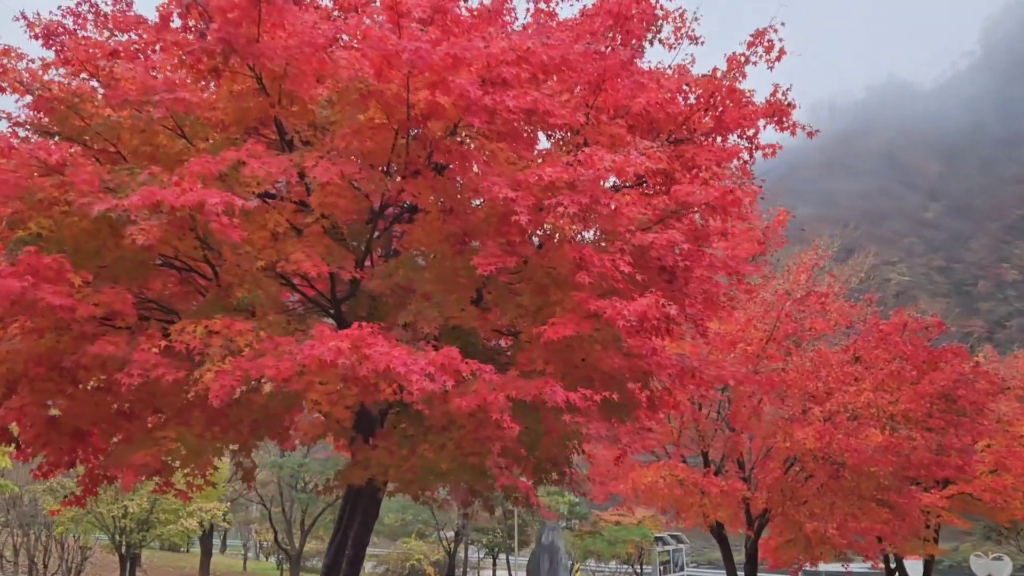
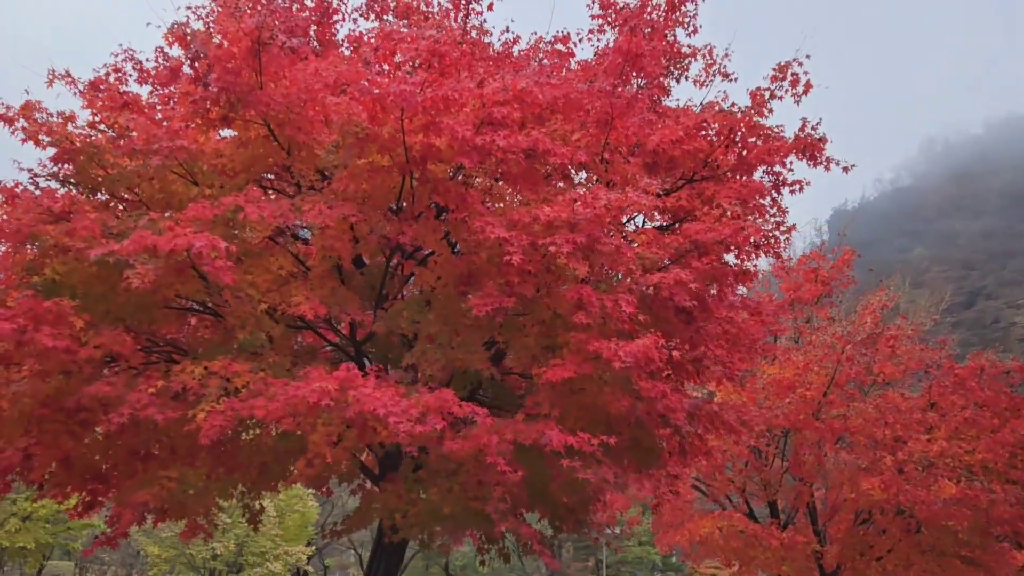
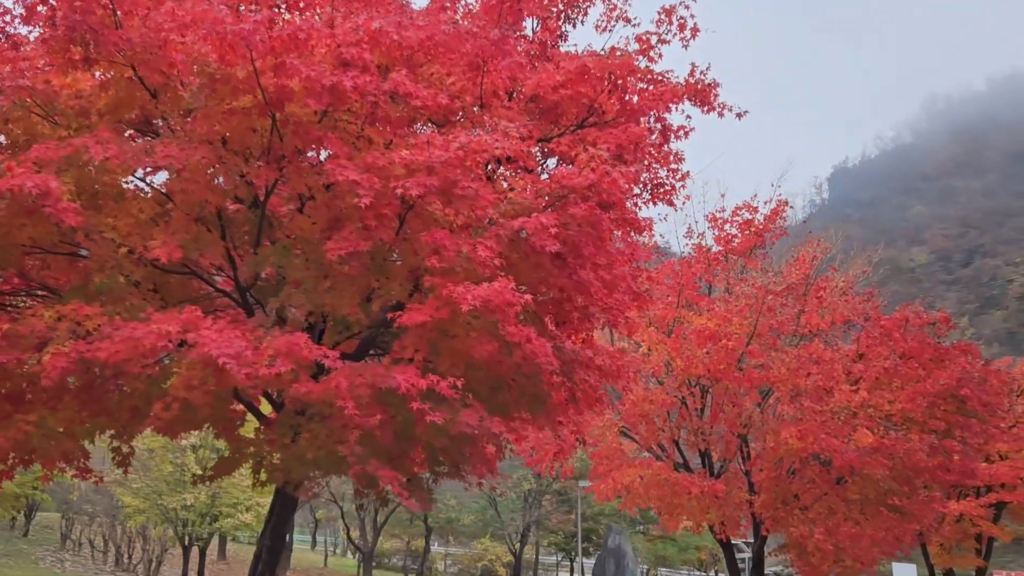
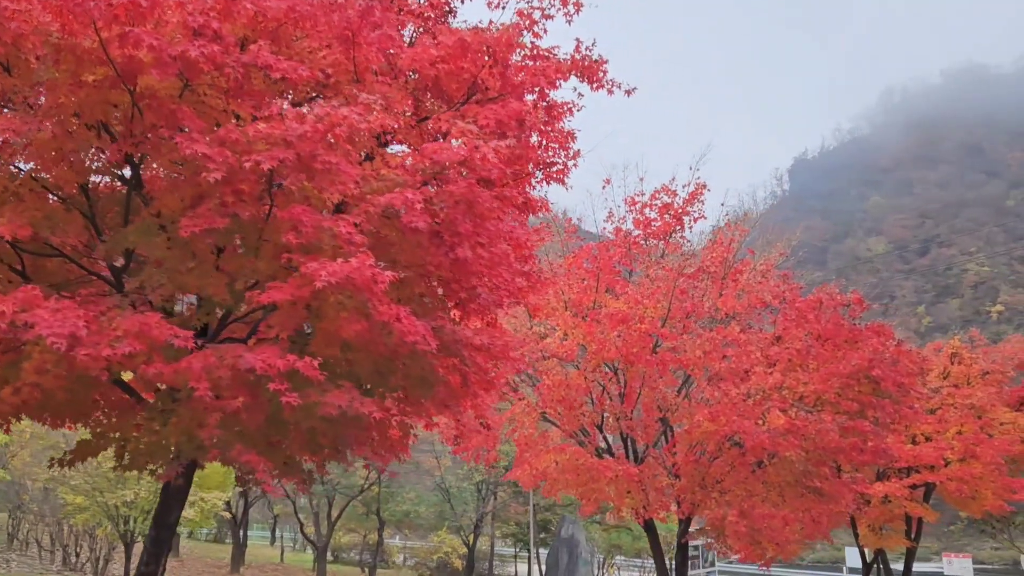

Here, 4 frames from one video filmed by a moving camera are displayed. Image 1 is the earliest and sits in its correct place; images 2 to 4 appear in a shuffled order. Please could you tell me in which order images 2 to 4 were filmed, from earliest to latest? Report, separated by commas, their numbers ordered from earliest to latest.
2, 3, 4
